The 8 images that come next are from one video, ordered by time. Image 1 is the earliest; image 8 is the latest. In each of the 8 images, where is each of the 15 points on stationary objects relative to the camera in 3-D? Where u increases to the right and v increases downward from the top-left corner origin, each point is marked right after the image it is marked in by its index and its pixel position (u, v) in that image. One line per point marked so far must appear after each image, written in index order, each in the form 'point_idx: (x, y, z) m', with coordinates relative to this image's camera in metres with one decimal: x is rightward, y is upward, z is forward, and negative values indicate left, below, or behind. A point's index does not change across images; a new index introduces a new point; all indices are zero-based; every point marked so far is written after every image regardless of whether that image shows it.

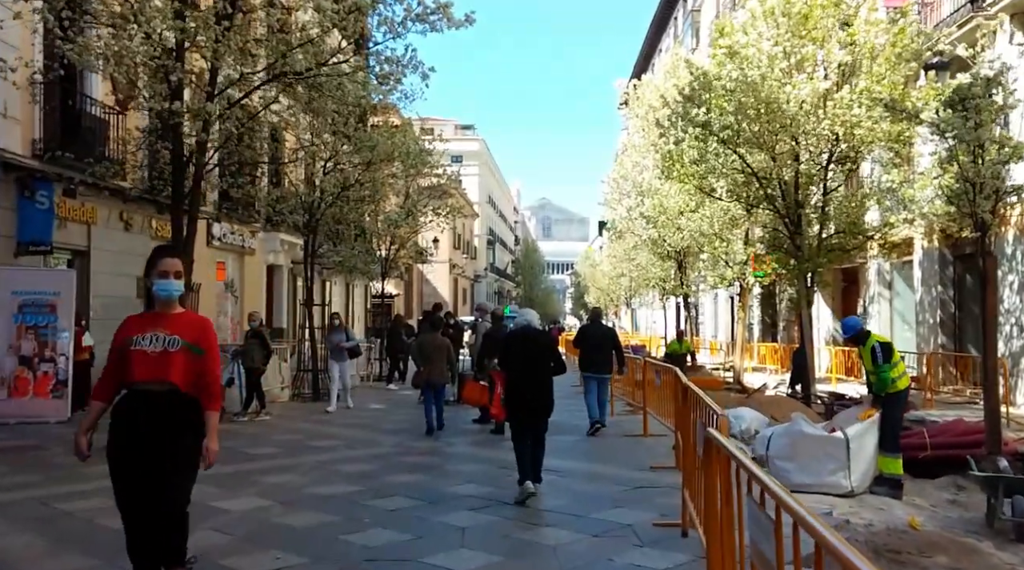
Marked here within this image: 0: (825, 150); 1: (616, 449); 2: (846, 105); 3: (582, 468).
0: (+5.6, +2.4, +16.6) m
1: (+1.2, -1.9, +10.8) m
2: (+5.7, +3.1, +15.9) m
3: (+0.7, -1.9, +9.5) m
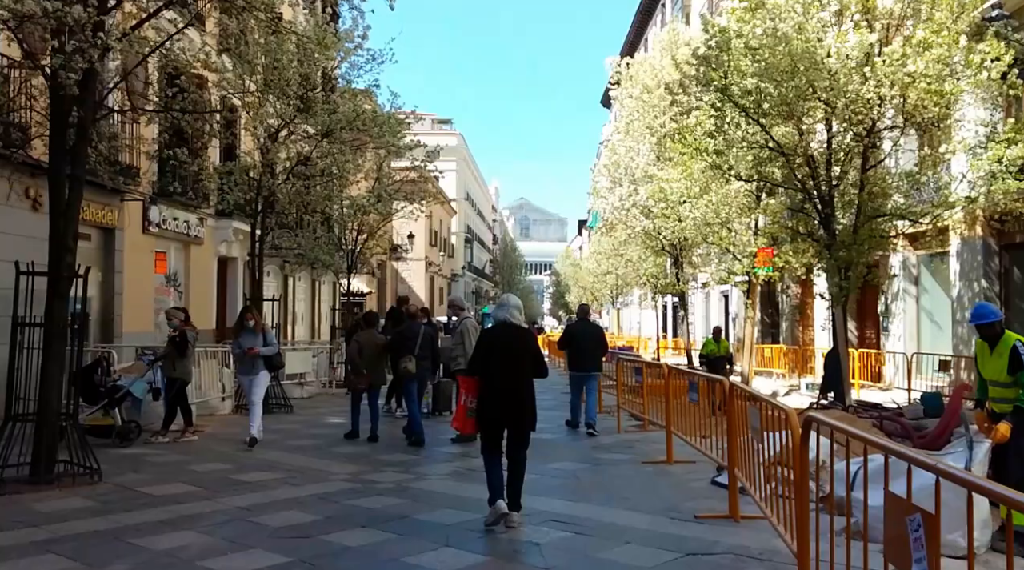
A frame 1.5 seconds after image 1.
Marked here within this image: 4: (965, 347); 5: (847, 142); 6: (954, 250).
0: (+5.4, +2.5, +14.2) m
1: (+1.1, -1.8, +8.3) m
2: (+5.5, +3.2, +13.4) m
3: (+0.7, -1.7, +7.0) m
4: (+8.6, -1.2, +17.8) m
5: (+5.1, +2.2, +14.3) m
6: (+8.5, +0.7, +18.2) m
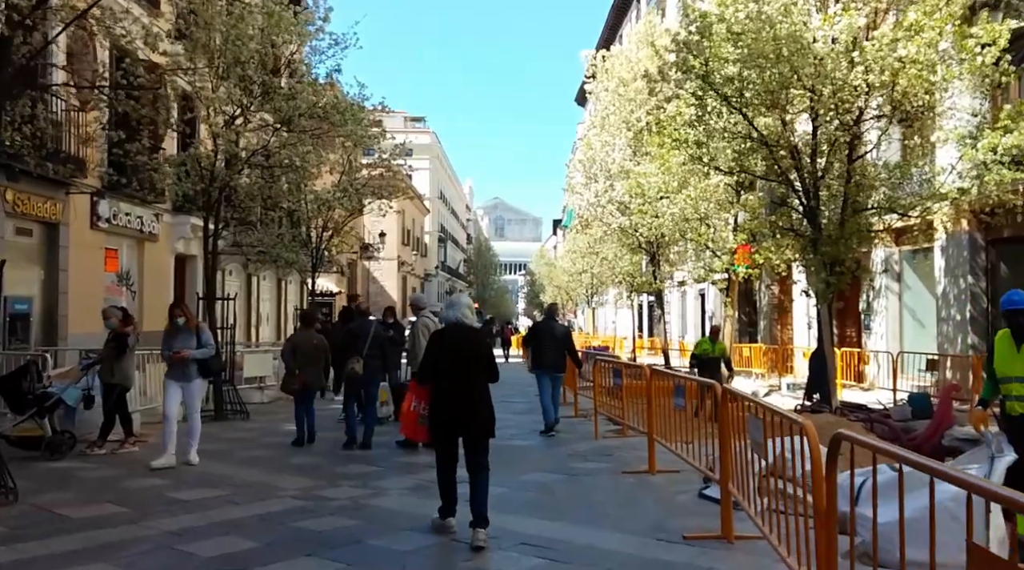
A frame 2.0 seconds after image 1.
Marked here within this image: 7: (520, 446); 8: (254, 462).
0: (+4.9, +2.6, +13.5) m
1: (+0.8, -1.7, +7.5) m
2: (+5.1, +3.2, +12.8) m
3: (+0.4, -1.7, +6.2) m
4: (+8.1, -1.1, +17.3) m
5: (+4.7, +2.2, +13.7) m
6: (+8.0, +0.7, +17.6) m
7: (+0.1, -1.9, +11.2) m
8: (-2.6, -1.8, +9.6) m
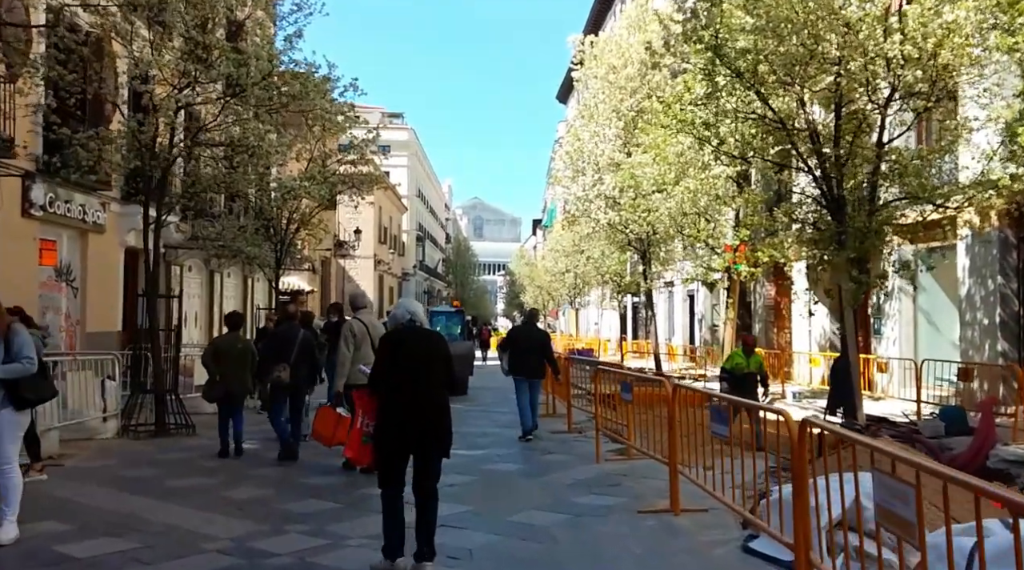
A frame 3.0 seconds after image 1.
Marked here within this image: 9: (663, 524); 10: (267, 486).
0: (+4.8, +2.6, +12.0) m
1: (+0.8, -1.7, +5.9) m
2: (+5.0, +3.3, +11.3) m
3: (+0.4, -1.6, +4.6) m
4: (+7.8, -1.1, +15.8) m
5: (+4.5, +2.2, +12.1) m
6: (+7.7, +0.7, +16.1) m
7: (-0.1, -1.9, +9.5) m
8: (-2.7, -1.7, +7.9) m
9: (+1.1, -1.7, +6.9) m
10: (-2.2, -1.8, +8.4) m
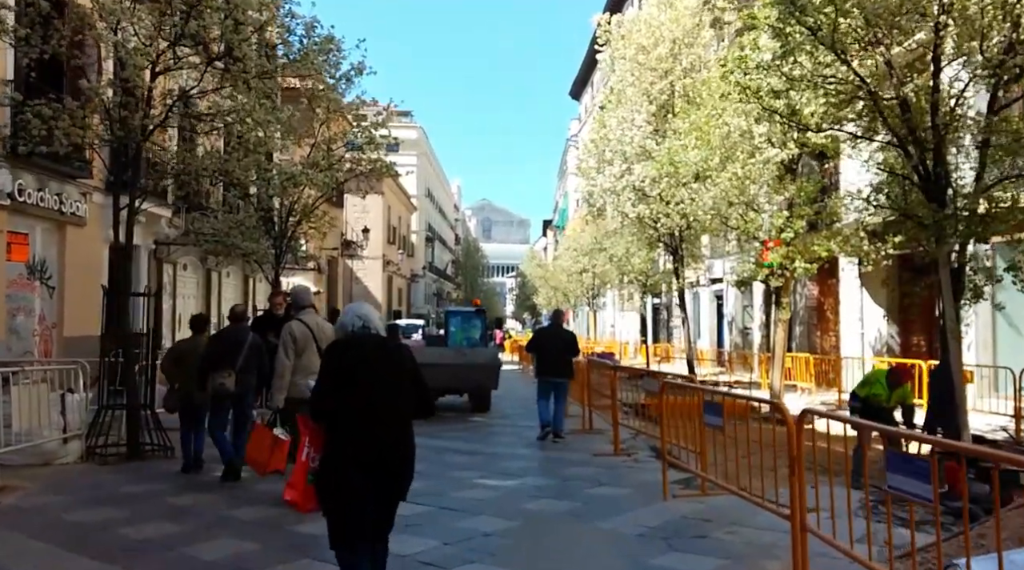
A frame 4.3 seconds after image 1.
0: (+5.2, +2.6, +10.0) m
1: (+1.2, -1.6, +3.9) m
2: (+5.4, +3.3, +9.3) m
3: (+0.8, -1.6, +2.6) m
4: (+8.2, -1.1, +13.8) m
5: (+4.9, +2.3, +10.2) m
6: (+8.2, +0.8, +14.1) m
7: (+0.3, -1.8, +7.6) m
8: (-2.3, -1.7, +6.0) m
9: (+1.5, -1.7, +4.9) m
10: (-1.8, -1.7, +6.4) m
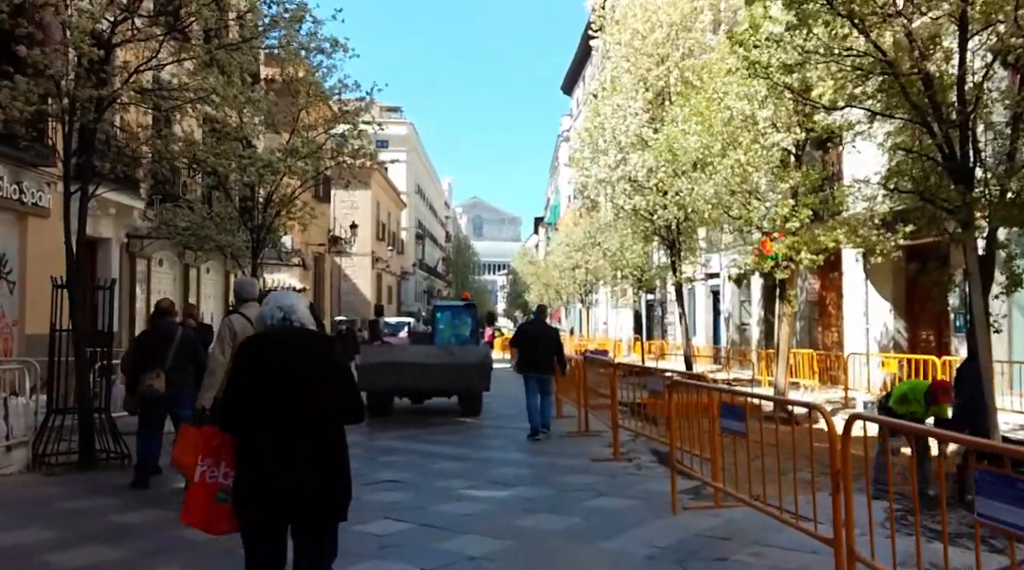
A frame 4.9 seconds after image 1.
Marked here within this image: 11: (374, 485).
0: (+5.1, +2.7, +9.2) m
1: (+1.1, -1.5, +3.1) m
2: (+5.3, +3.4, +8.5) m
3: (+0.8, -1.5, +1.8) m
4: (+8.1, -0.9, +13.0) m
5: (+4.8, +2.4, +9.3) m
6: (+8.1, +0.9, +13.3) m
7: (+0.3, -1.7, +6.7) m
8: (-2.4, -1.6, +5.1) m
9: (+1.5, -1.6, +4.1) m
10: (-1.8, -1.6, +5.6) m
11: (-1.2, -1.7, +8.1) m
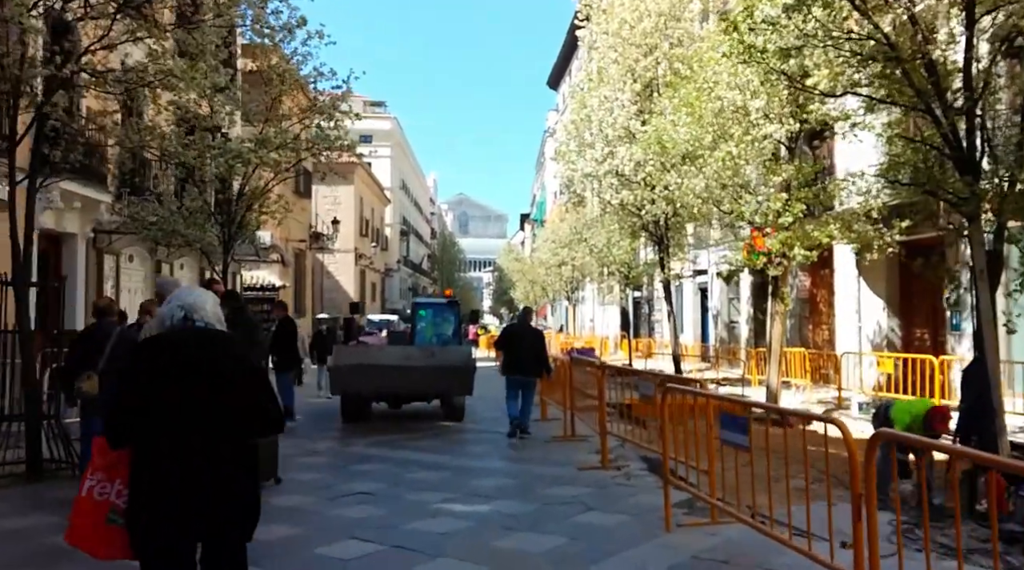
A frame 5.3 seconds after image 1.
0: (+4.9, +2.8, +8.6) m
1: (+1.1, -1.5, +2.5) m
2: (+5.1, +3.5, +7.9) m
3: (+0.7, -1.5, +1.2) m
4: (+7.9, -0.9, +12.5) m
5: (+4.6, +2.4, +8.8) m
6: (+7.8, +0.9, +12.9) m
7: (+0.1, -1.7, +6.2) m
8: (-2.5, -1.6, +4.4) m
9: (+1.4, -1.6, +3.5) m
10: (-2.0, -1.6, +4.9) m
11: (-1.4, -1.7, +7.5) m
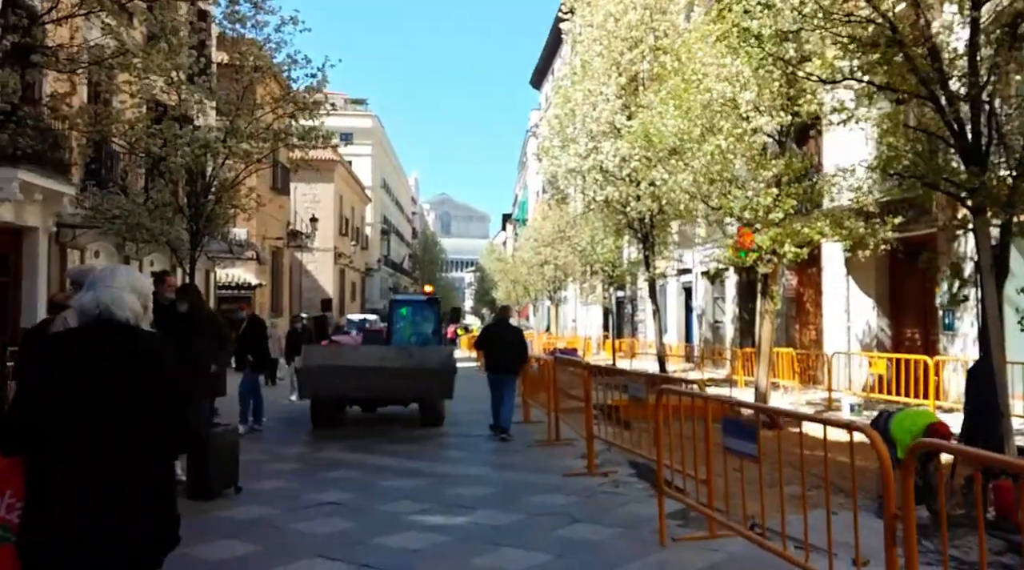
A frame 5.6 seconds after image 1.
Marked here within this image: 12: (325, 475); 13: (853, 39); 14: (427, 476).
0: (+4.7, +2.8, +8.2) m
1: (+1.0, -1.5, +2.0) m
2: (+5.0, +3.5, +7.5) m
3: (+0.7, -1.4, +0.6) m
4: (+7.7, -0.9, +12.1) m
5: (+4.5, +2.5, +8.3) m
6: (+7.6, +1.0, +12.4) m
7: (0.0, -1.6, +5.6) m
8: (-2.6, -1.5, +3.8) m
9: (+1.3, -1.5, +3.0) m
10: (-2.0, -1.6, +4.3) m
11: (-1.5, -1.7, +6.9) m
12: (-1.7, -1.7, +8.3) m
13: (+3.3, +2.4, +8.9) m
14: (-0.8, -1.7, +8.5) m
